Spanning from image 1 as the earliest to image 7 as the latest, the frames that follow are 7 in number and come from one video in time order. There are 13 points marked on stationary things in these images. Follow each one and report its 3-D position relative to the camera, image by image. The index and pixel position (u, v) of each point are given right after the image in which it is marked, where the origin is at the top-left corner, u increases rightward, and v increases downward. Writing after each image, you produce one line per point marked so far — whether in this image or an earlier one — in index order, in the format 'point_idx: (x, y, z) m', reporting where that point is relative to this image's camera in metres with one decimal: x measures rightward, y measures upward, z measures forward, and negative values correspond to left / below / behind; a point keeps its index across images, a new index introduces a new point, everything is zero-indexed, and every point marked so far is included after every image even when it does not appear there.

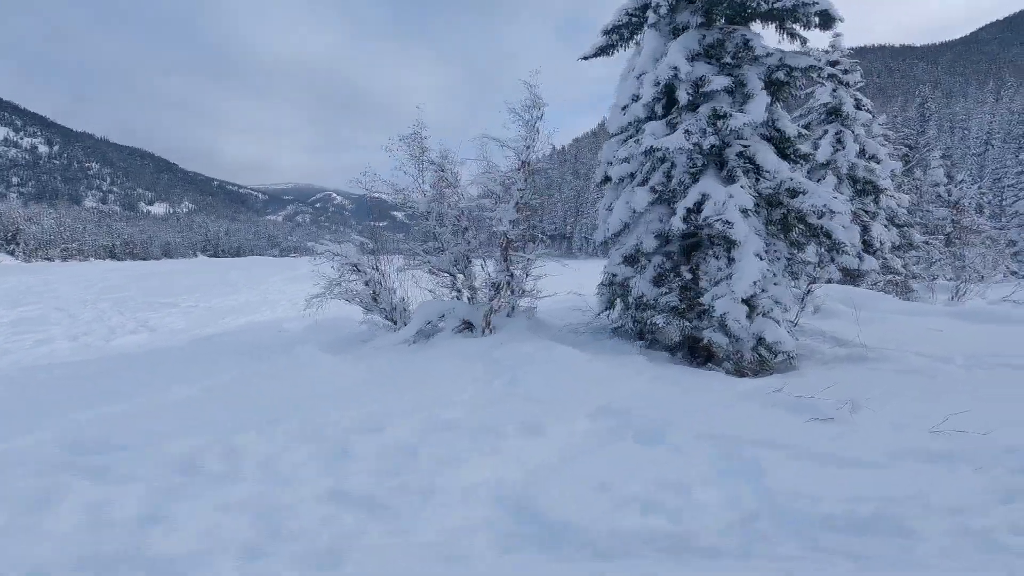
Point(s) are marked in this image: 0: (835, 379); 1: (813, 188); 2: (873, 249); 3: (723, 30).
0: (+4.0, -1.1, +6.5) m
1: (+4.2, +1.4, +7.5) m
2: (+10.6, +1.1, +15.7) m
3: (+3.1, +3.8, +7.9) m
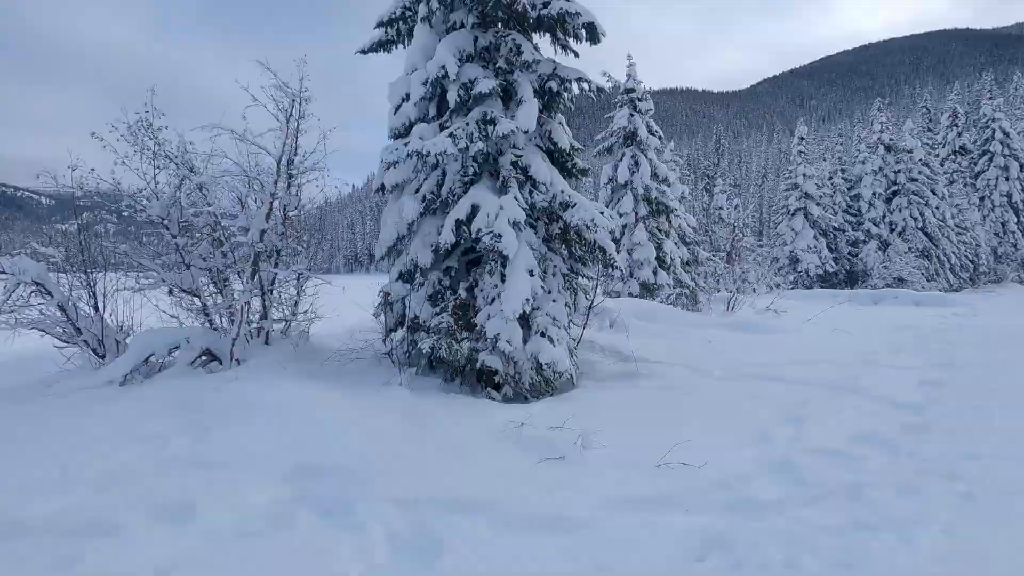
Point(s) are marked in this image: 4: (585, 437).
0: (+1.1, -1.3, +6.2) m
1: (+1.0, +1.2, +7.3) m
2: (+4.9, +0.7, +17.0) m
3: (-0.2, +3.6, +7.5) m
4: (+0.6, -1.3, +4.6) m
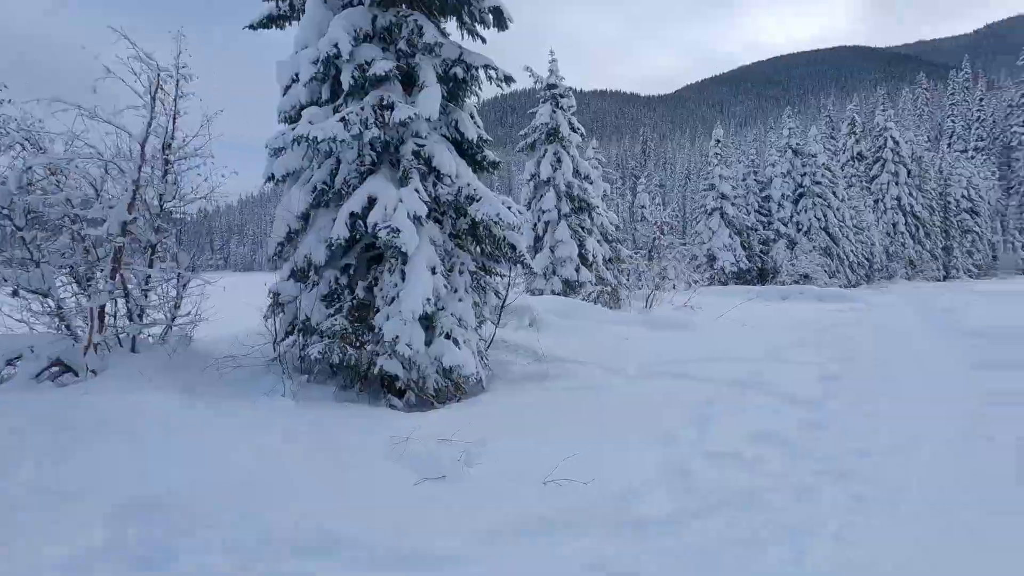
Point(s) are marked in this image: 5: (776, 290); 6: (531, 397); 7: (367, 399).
0: (-0.1, -1.3, +5.9) m
1: (-0.3, +1.2, +6.9) m
2: (+2.4, +0.8, +17.0) m
3: (-1.5, +3.6, +7.0) m
4: (-0.3, -1.3, +4.2) m
5: (+9.3, -0.1, +18.9) m
6: (+0.2, -1.3, +6.4) m
7: (-1.8, -1.4, +6.7) m
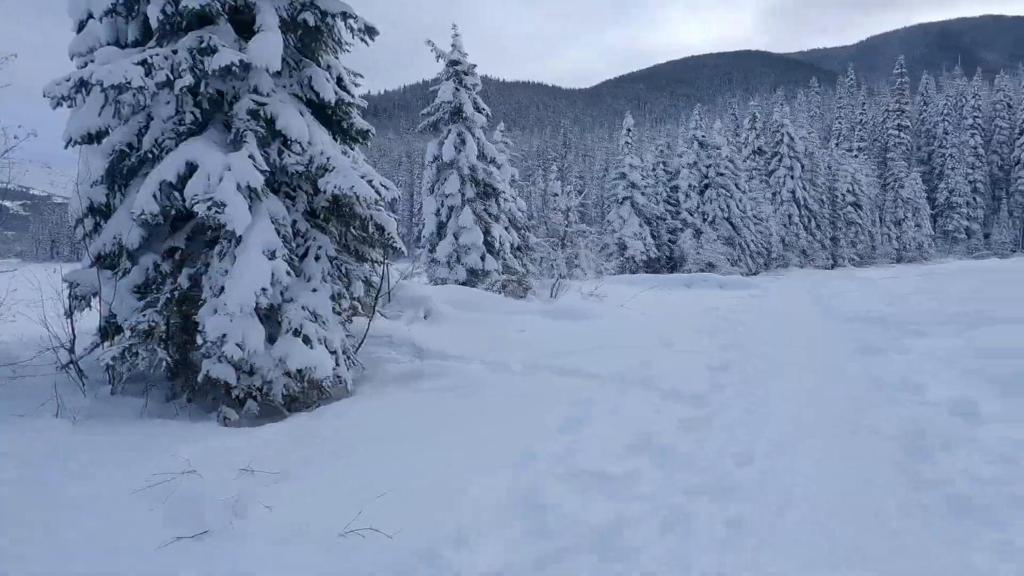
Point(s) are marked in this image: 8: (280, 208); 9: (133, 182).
0: (-1.4, -1.2, +4.9) m
1: (-1.8, +1.3, +5.8) m
2: (-0.5, +1.2, +16.3) m
3: (-3.0, +3.7, +5.7) m
4: (-1.4, -1.2, +3.3) m
5: (+6.0, +0.4, +19.1) m
6: (-1.2, -1.2, +5.5) m
7: (-3.3, -1.3, +5.5) m
8: (-2.5, +0.8, +5.7) m
9: (-3.9, +1.1, +5.5) m
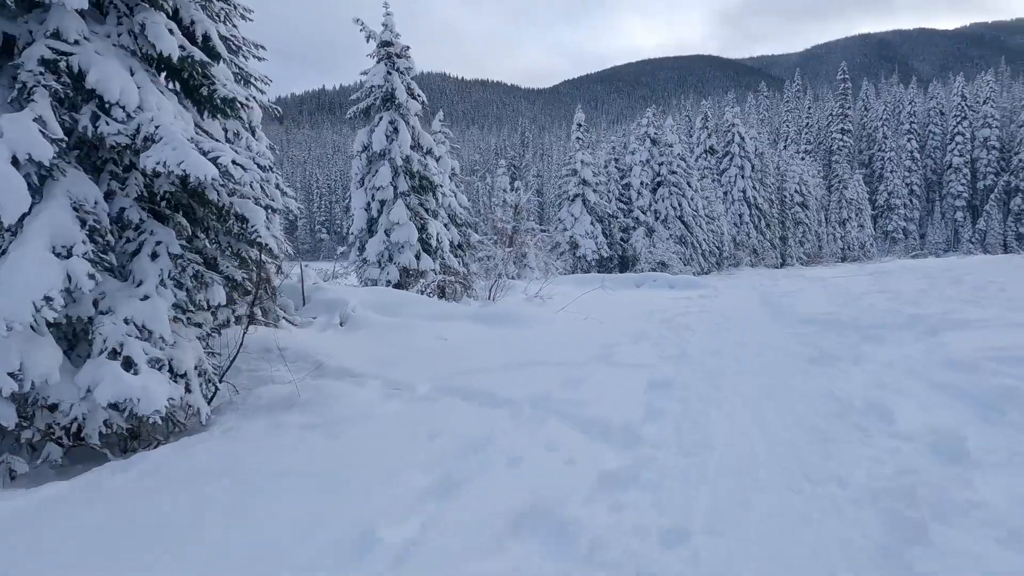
0: (-2.3, -1.2, +3.6) m
1: (-2.8, +1.3, +4.5) m
2: (-2.3, +1.1, +15.0) m
3: (-4.0, +3.7, +4.3) m
4: (-2.2, -1.2, +2.0) m
5: (+4.1, +0.4, +18.3) m
6: (-2.2, -1.2, +4.3) m
7: (-4.2, -1.3, +4.1) m
8: (-3.4, +0.8, +4.3) m
9: (-4.8, +1.0, +4.1) m
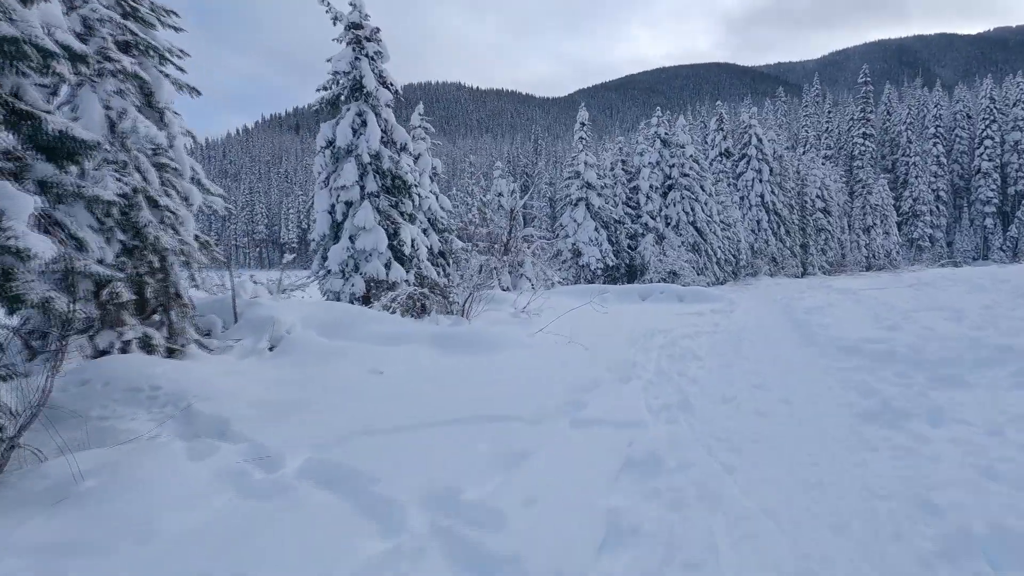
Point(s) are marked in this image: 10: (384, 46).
0: (-3.0, -1.4, +1.8) m
1: (-3.5, +1.1, +2.8) m
2: (-2.7, +0.8, +13.2) m
3: (-4.7, +3.5, +2.6) m
4: (-2.9, -1.4, +0.2) m
5: (+3.8, 0.0, +16.4) m
6: (-2.9, -1.4, +2.5) m
7: (-4.9, -1.5, +2.4) m
8: (-4.1, +0.6, +2.6) m
9: (-5.5, +0.9, +2.4) m
10: (-3.2, +5.9, +13.2) m
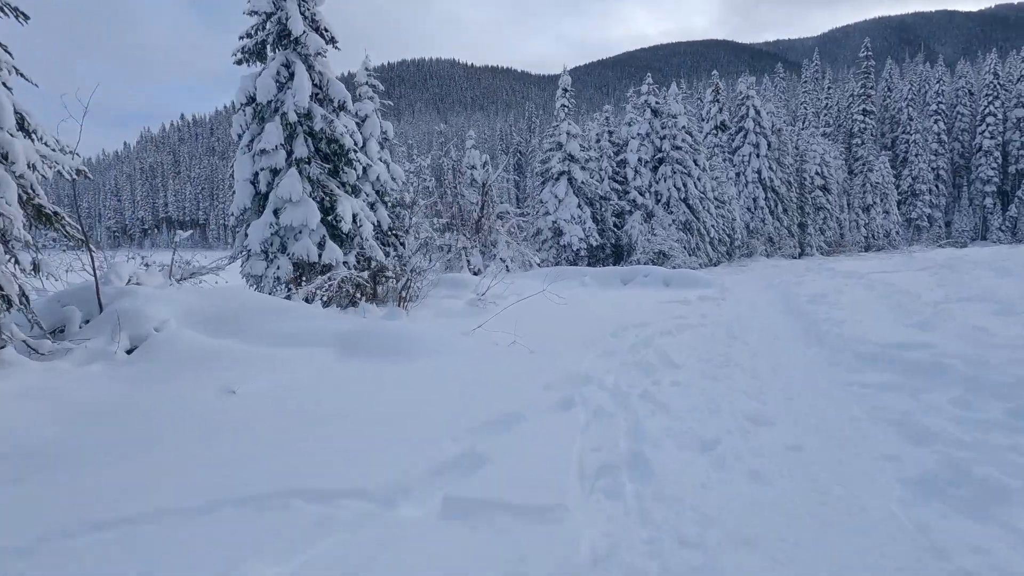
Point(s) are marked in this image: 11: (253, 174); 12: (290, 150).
0: (-3.8, -1.5, 0.0) m
1: (-4.3, +1.1, +0.9) m
2: (-3.6, +1.2, +11.3) m
3: (-5.5, +3.5, +0.6) m
4: (-3.7, -1.5, -1.6) m
5: (+2.8, +0.4, +14.5) m
6: (-3.7, -1.4, +0.6) m
7: (-5.8, -1.6, +0.5) m
8: (-4.9, +0.6, +0.7) m
9: (-6.4, +0.8, +0.4) m
10: (-4.1, +6.3, +11.1) m
11: (-5.3, +2.3, +11.0) m
12: (-4.5, +2.8, +10.9) m
